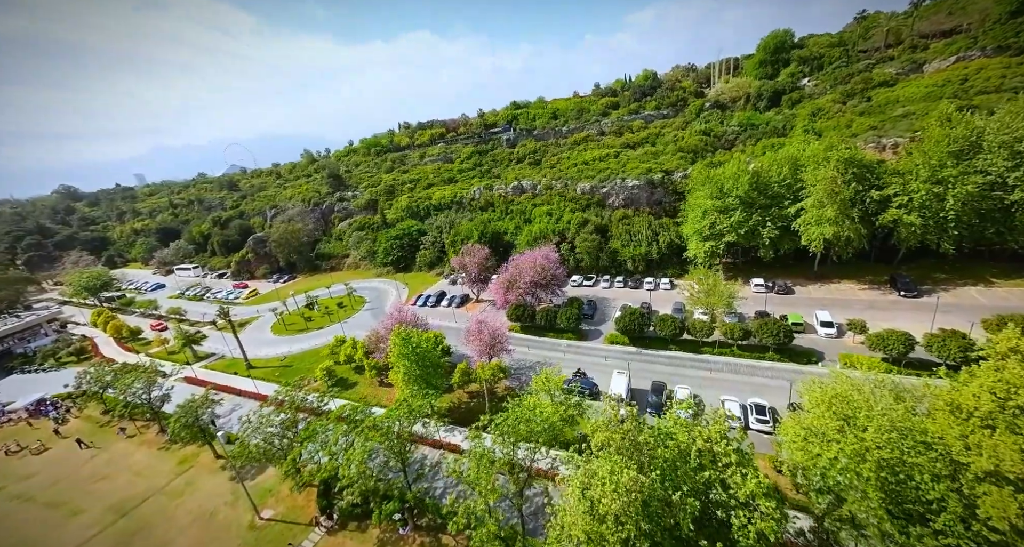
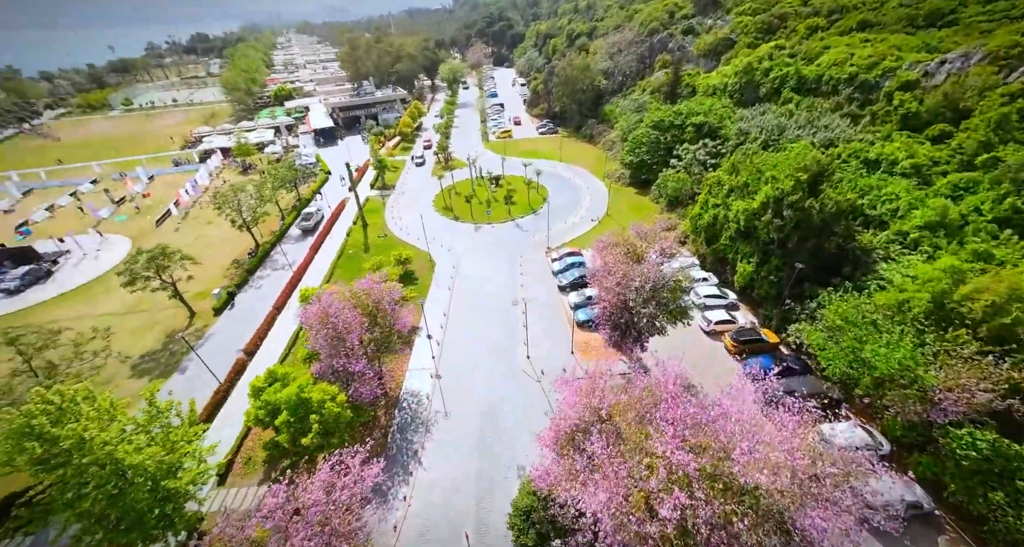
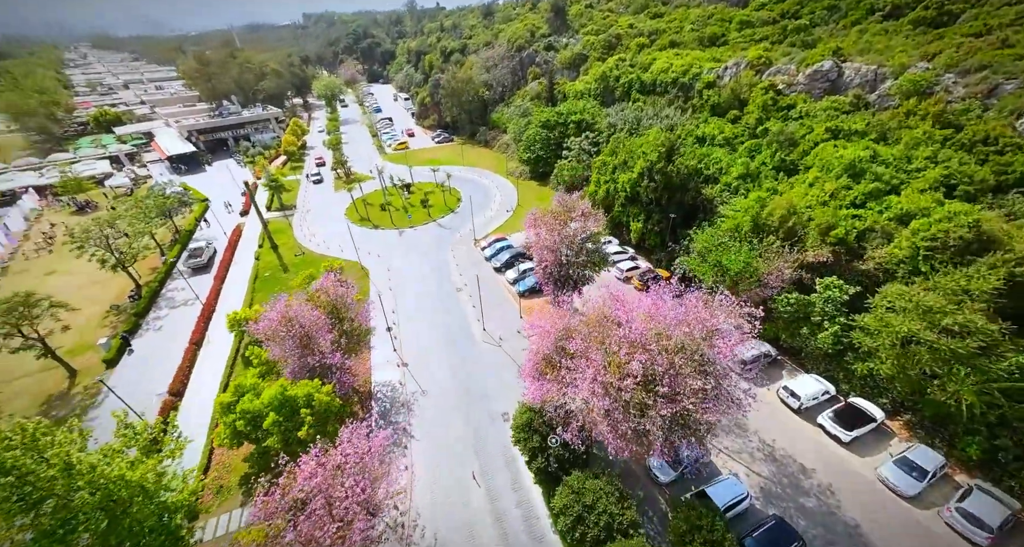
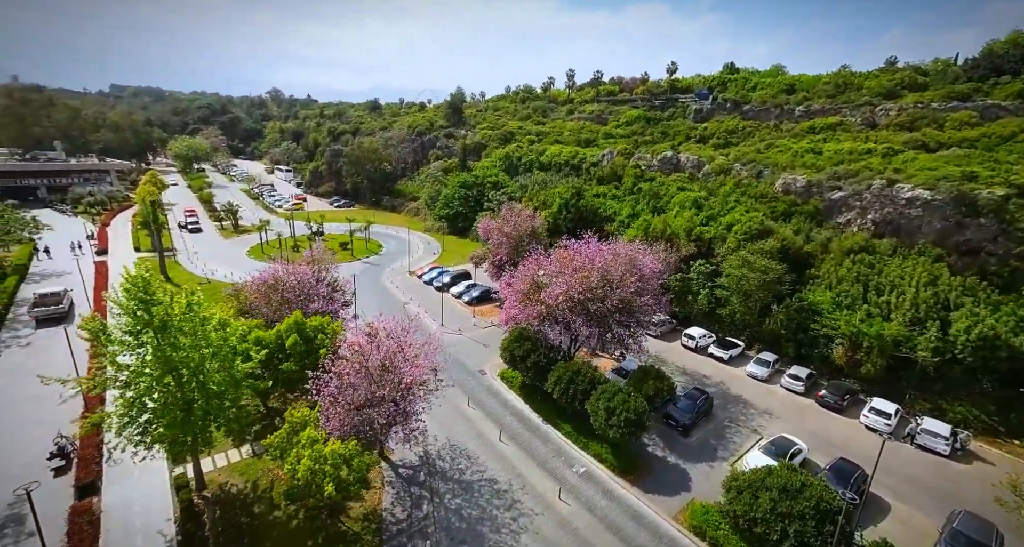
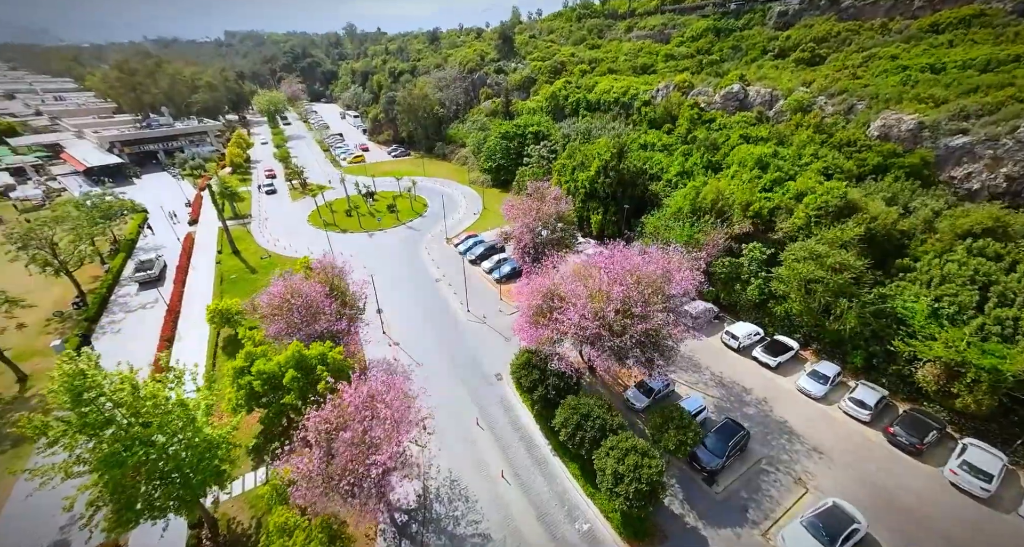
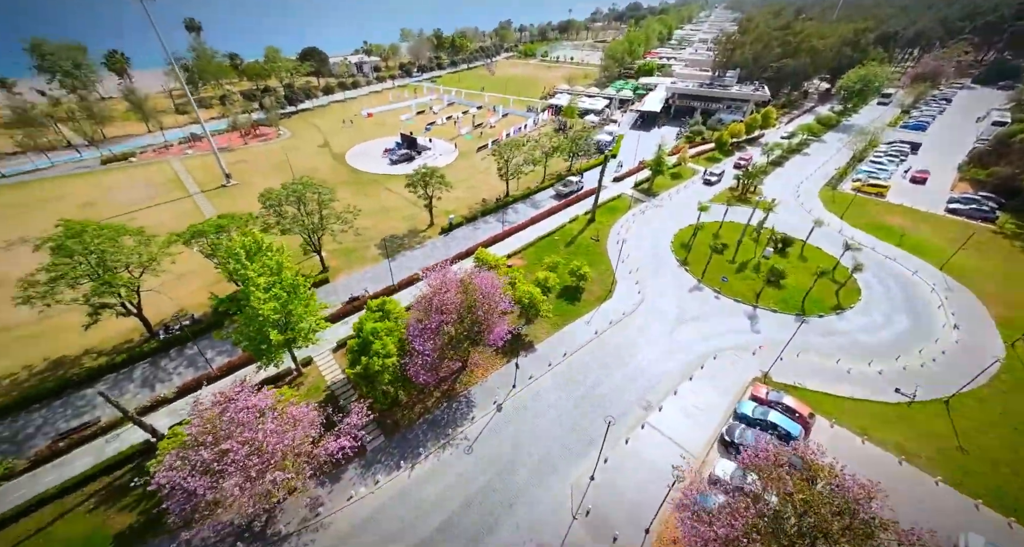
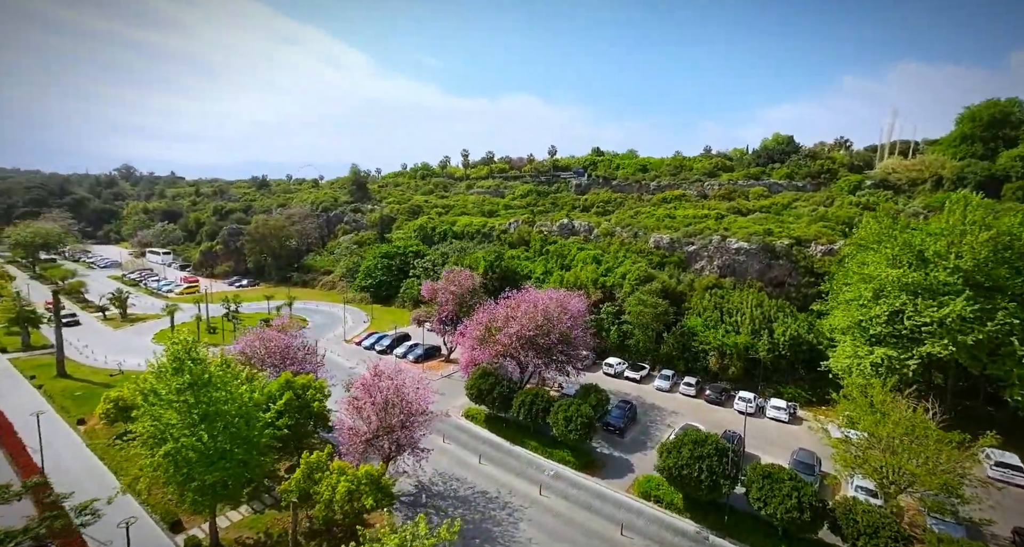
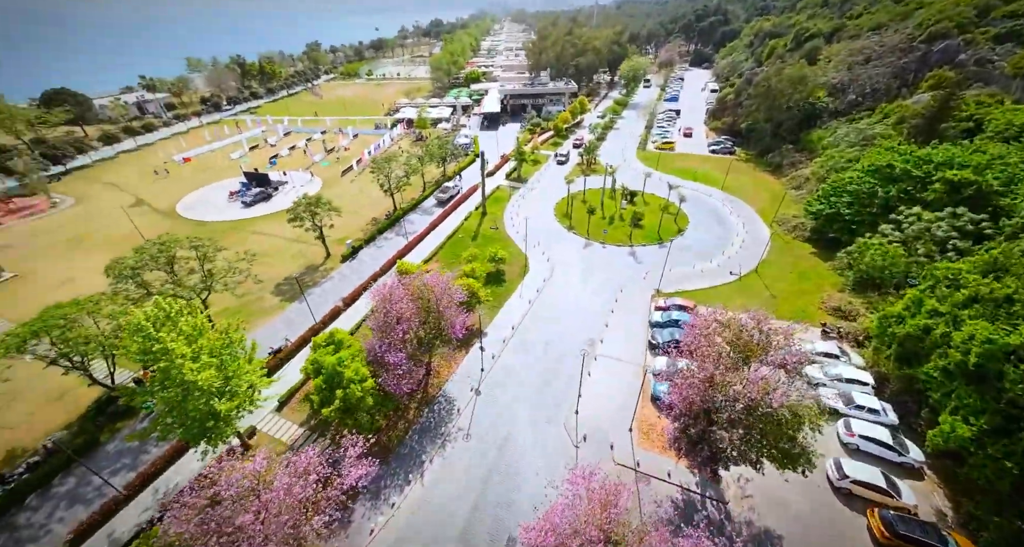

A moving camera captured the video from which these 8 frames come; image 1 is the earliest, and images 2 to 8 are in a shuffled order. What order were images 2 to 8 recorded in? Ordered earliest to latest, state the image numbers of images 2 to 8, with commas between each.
7, 4, 5, 3, 2, 8, 6
